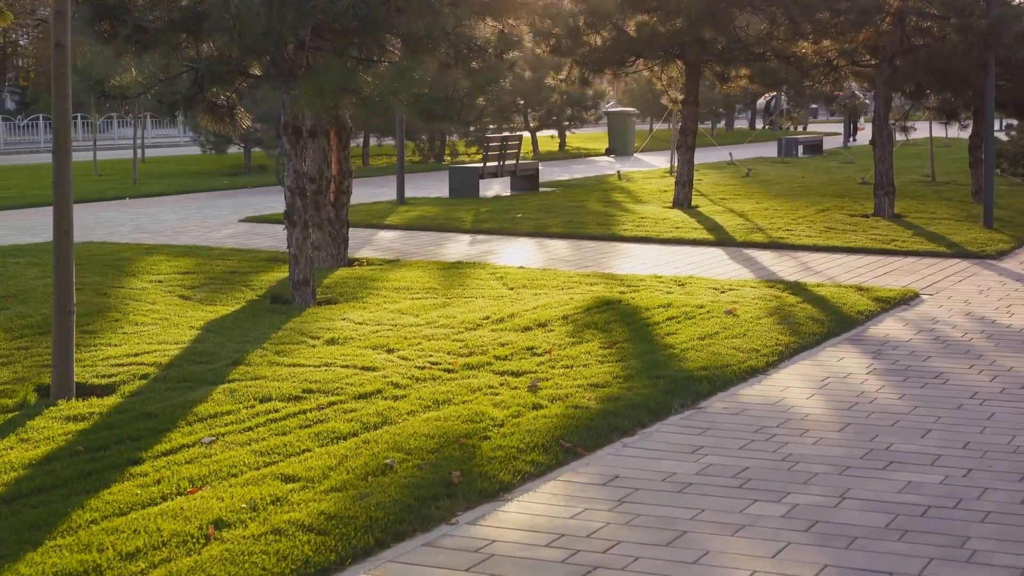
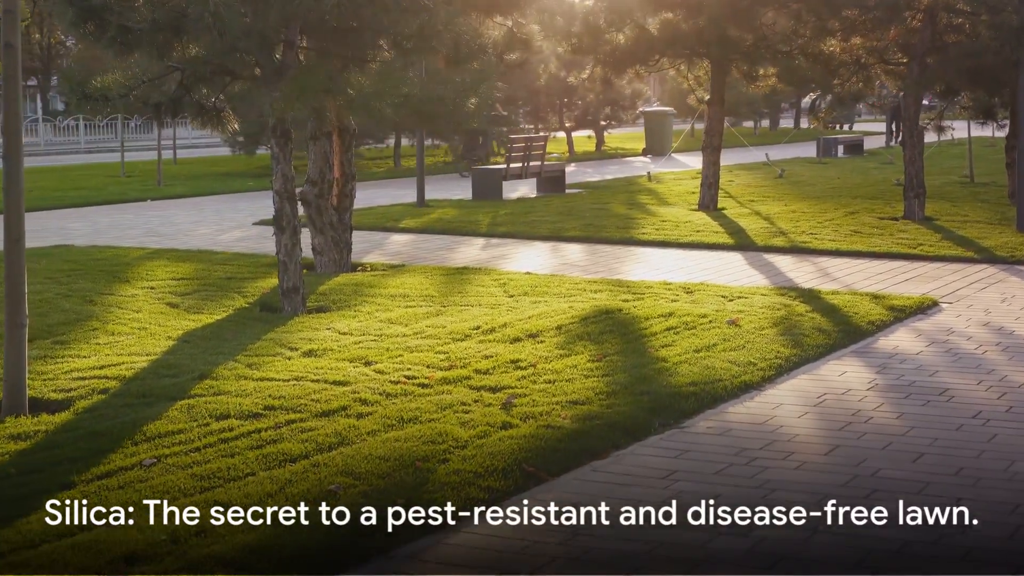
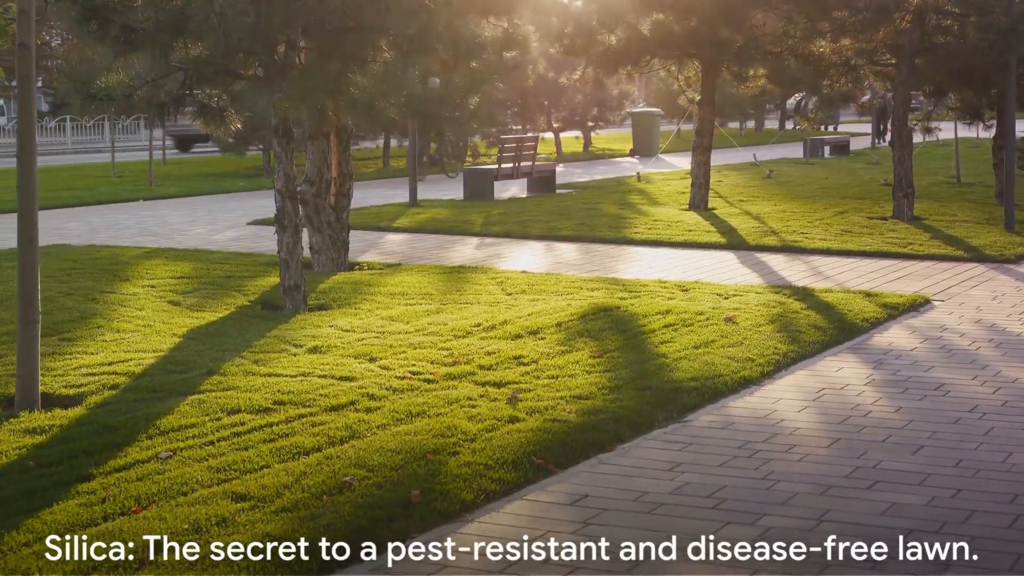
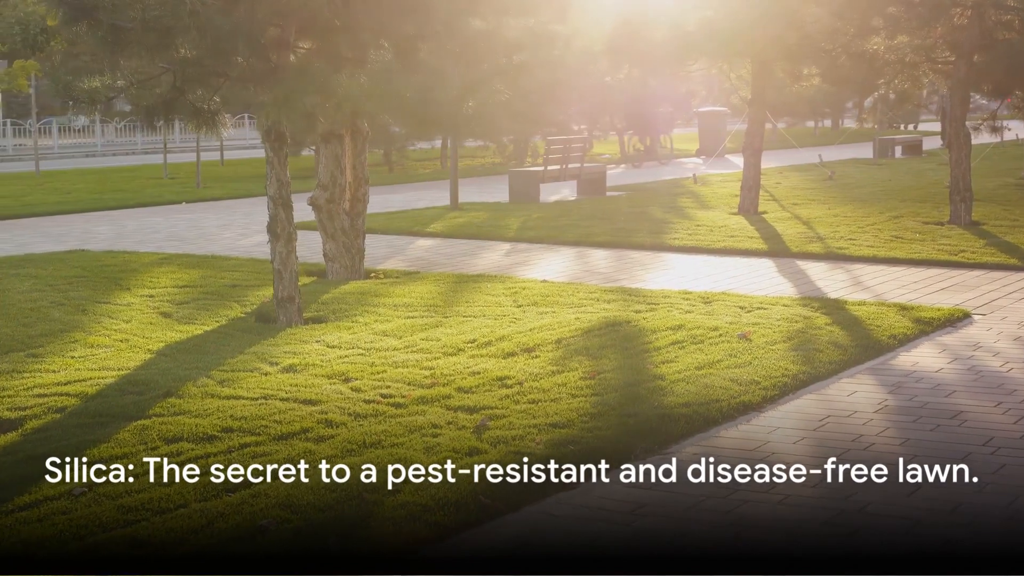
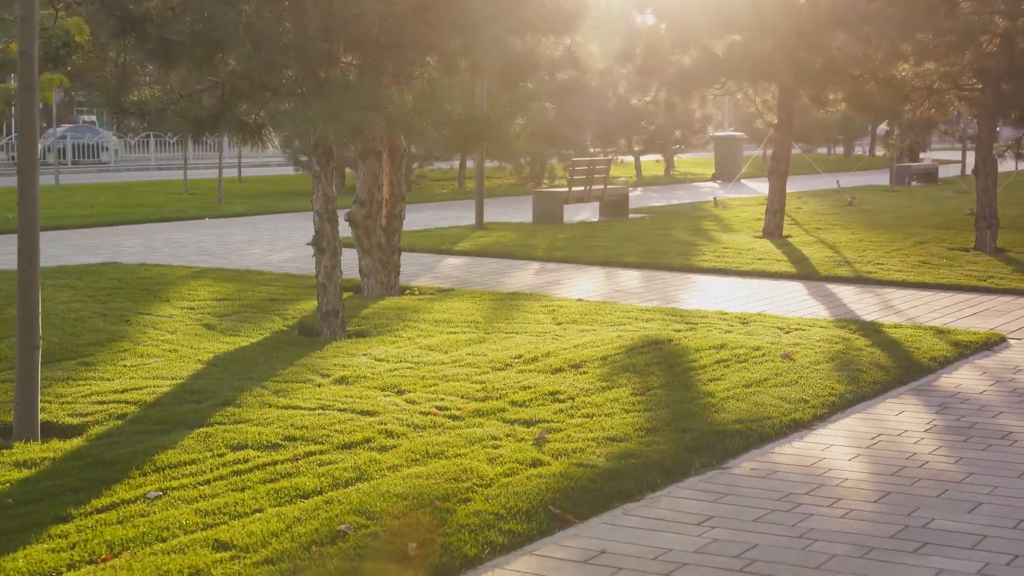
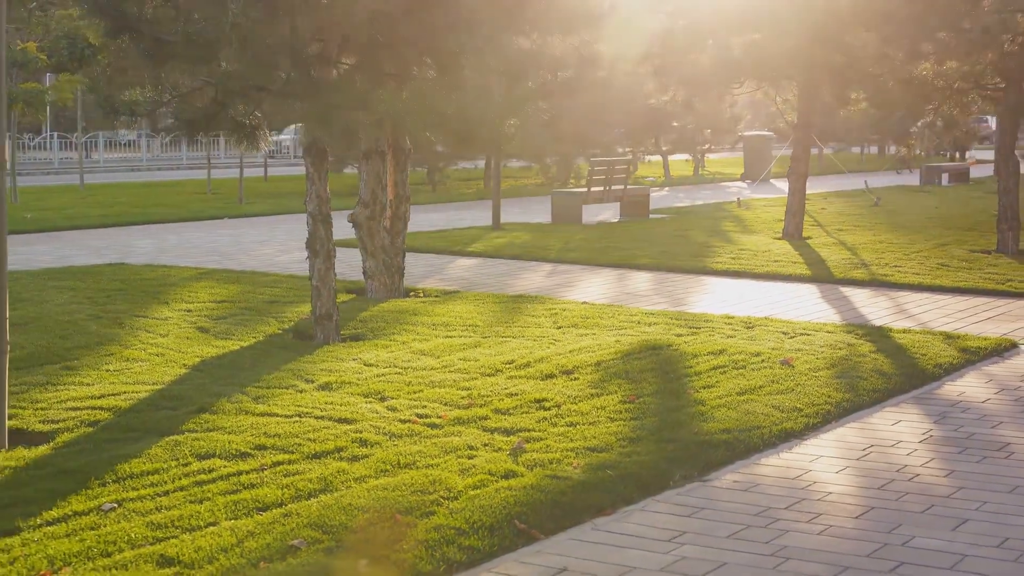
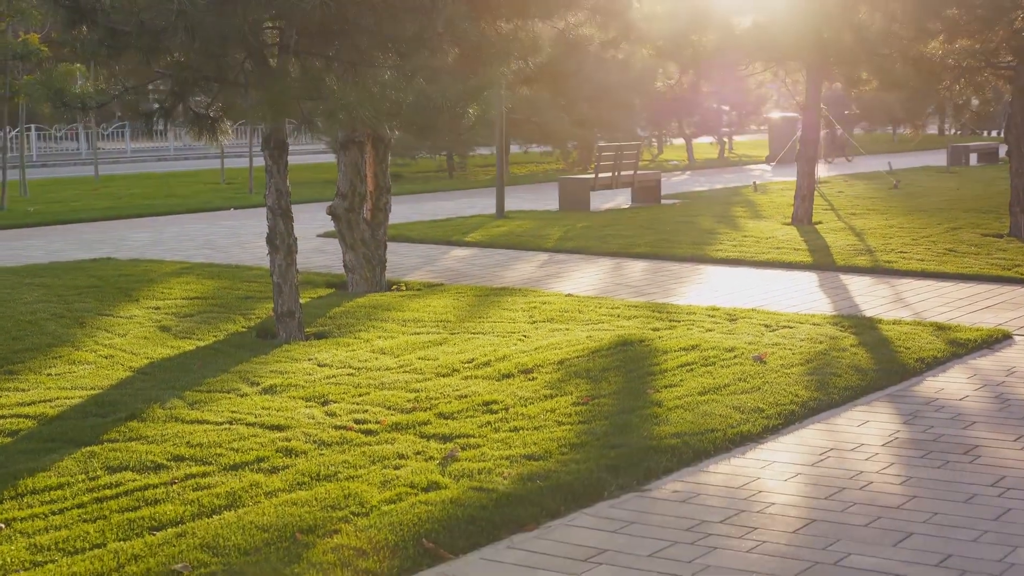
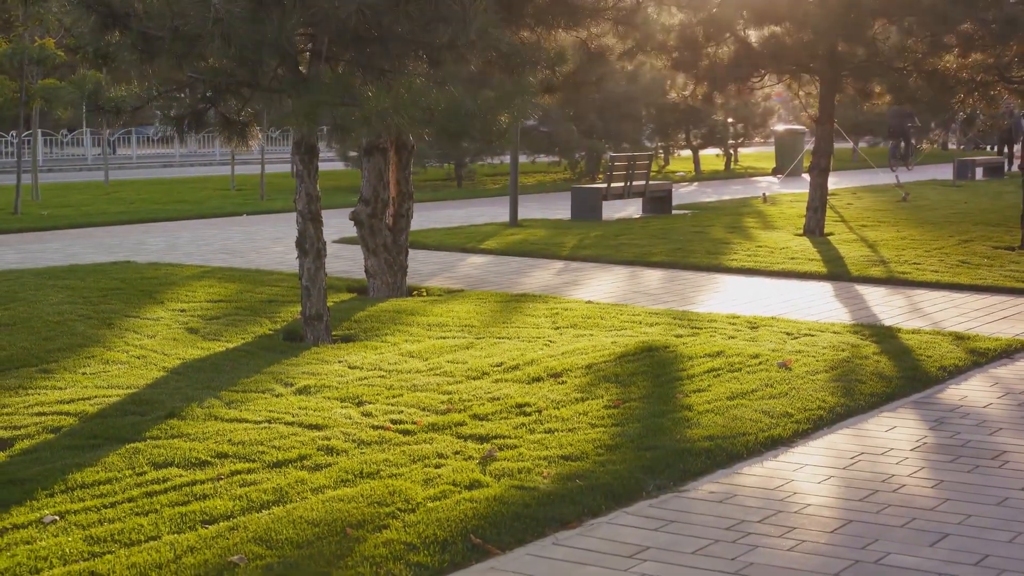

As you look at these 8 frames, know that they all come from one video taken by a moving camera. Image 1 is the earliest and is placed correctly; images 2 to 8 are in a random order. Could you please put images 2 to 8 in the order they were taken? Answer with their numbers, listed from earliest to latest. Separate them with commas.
3, 2, 4, 7, 8, 6, 5
